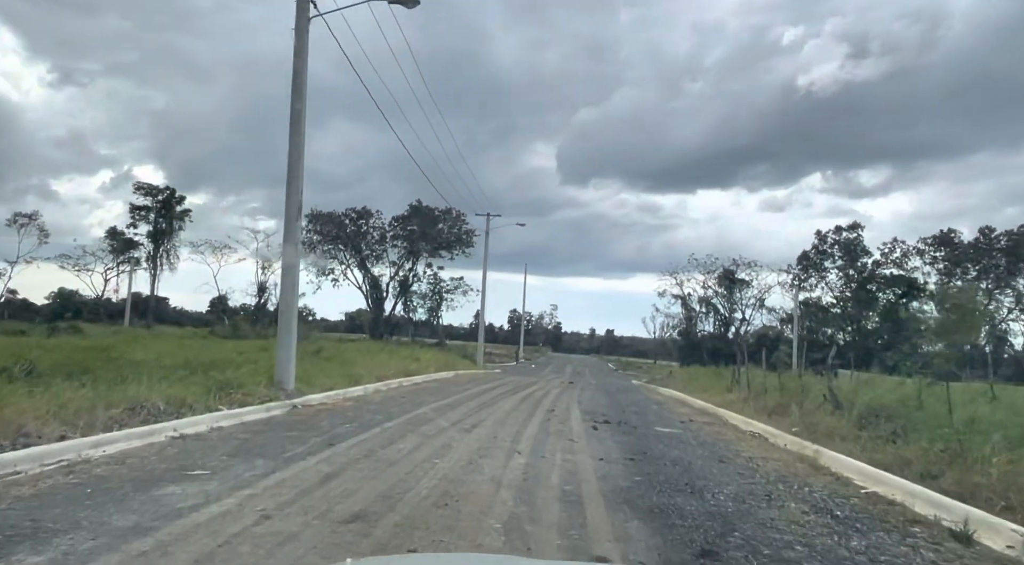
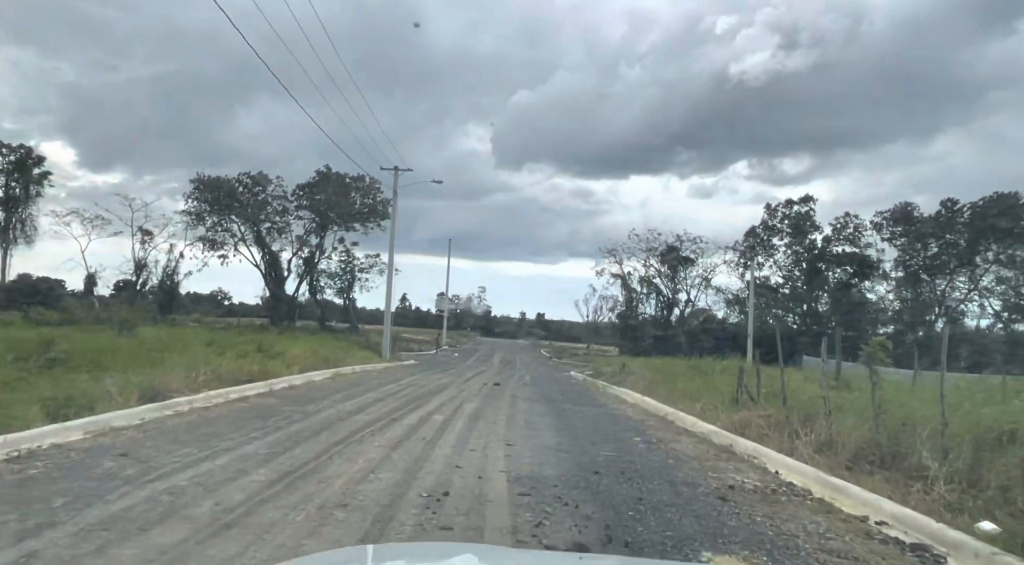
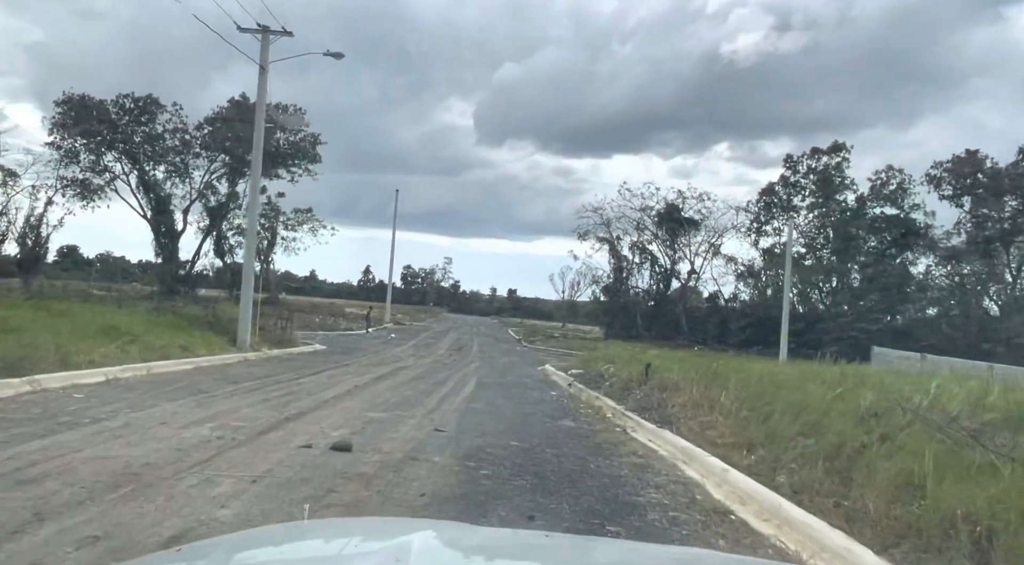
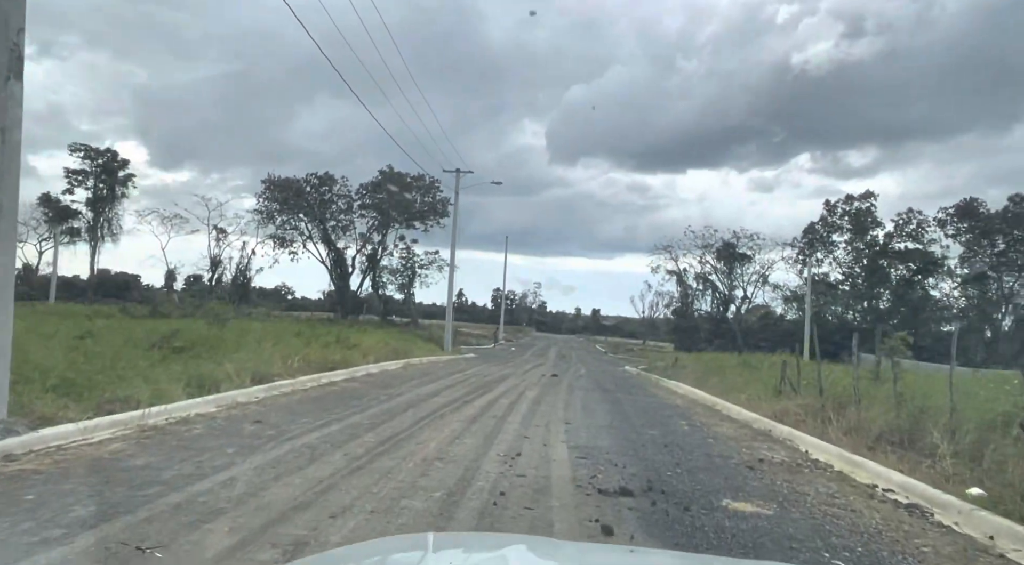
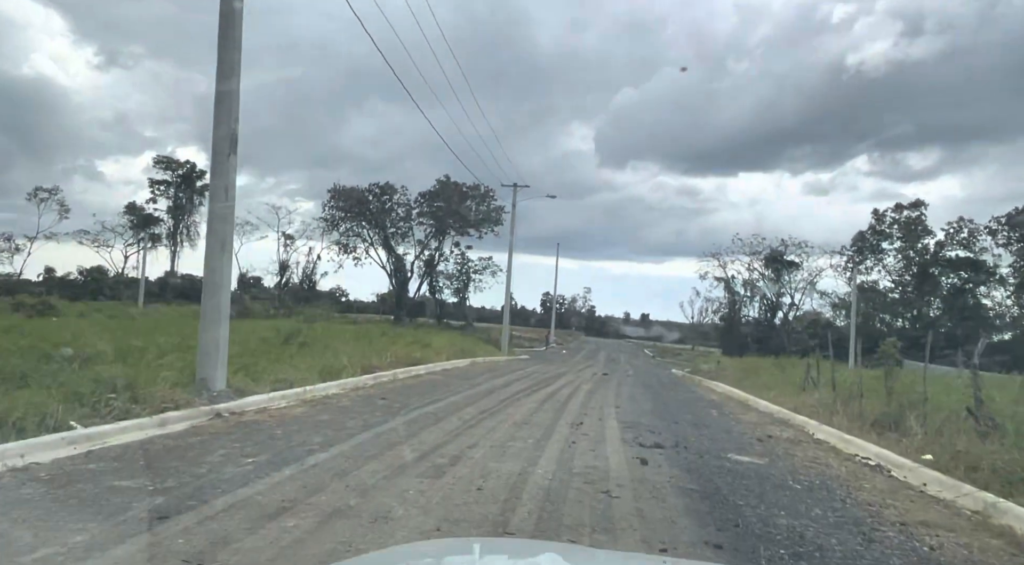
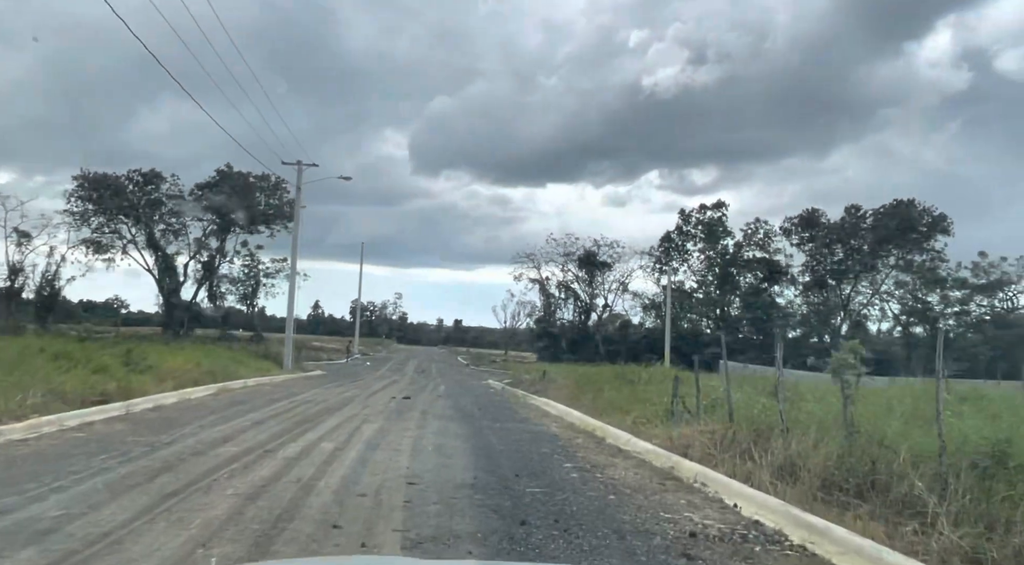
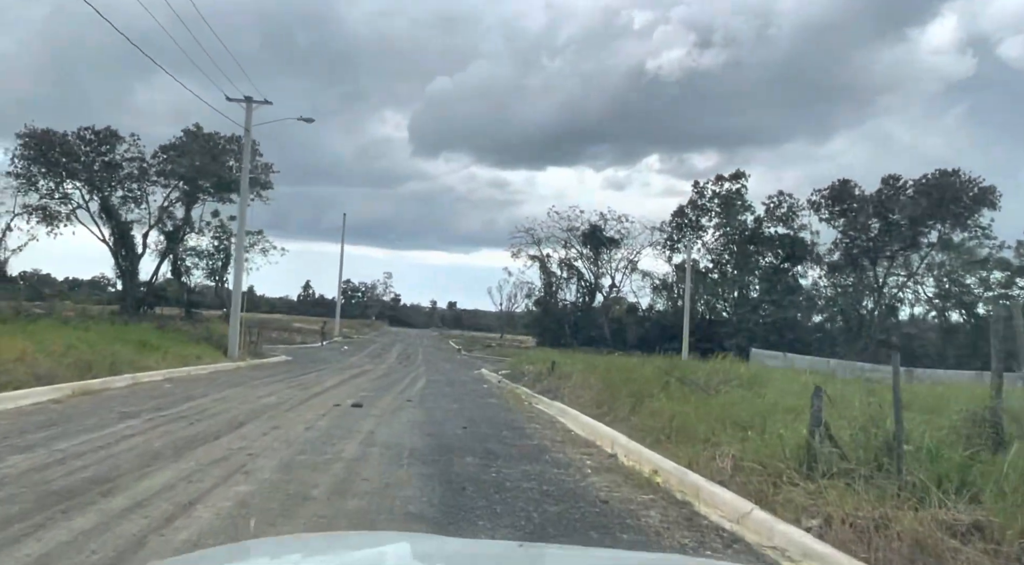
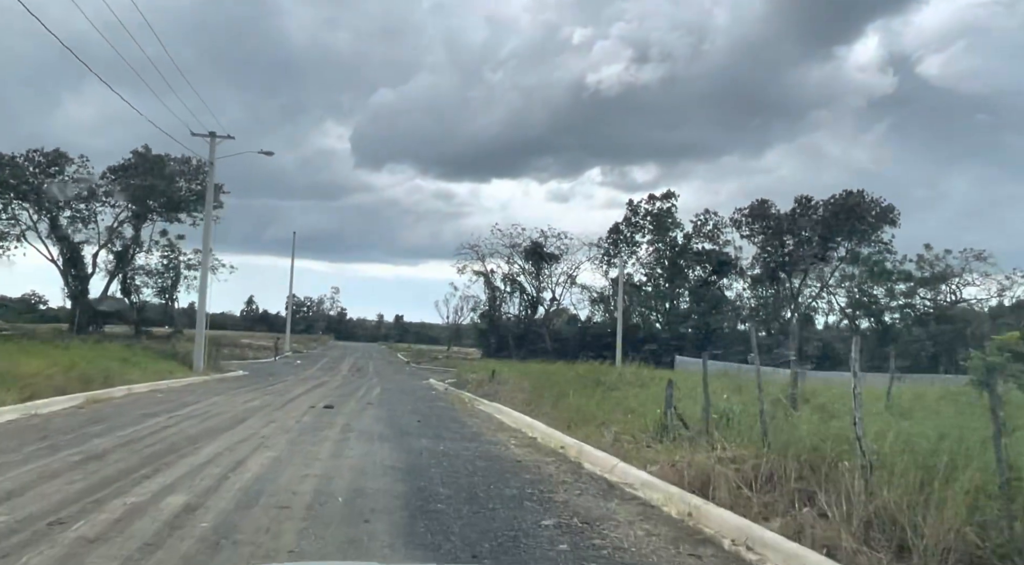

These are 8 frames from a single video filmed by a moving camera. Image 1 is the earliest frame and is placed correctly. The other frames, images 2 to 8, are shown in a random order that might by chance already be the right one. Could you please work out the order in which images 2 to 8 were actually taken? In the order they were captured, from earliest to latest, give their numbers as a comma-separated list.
5, 4, 2, 6, 8, 7, 3
